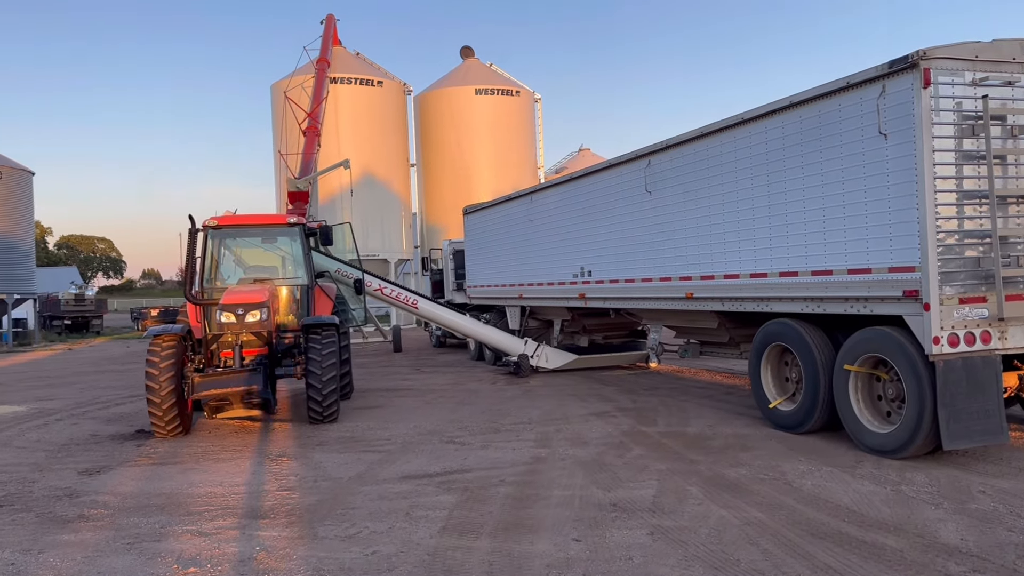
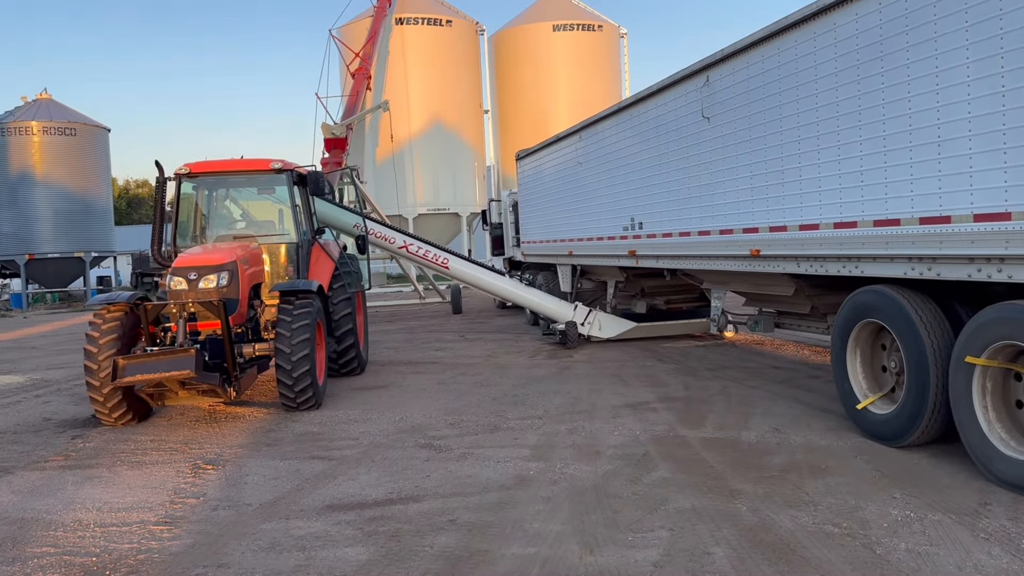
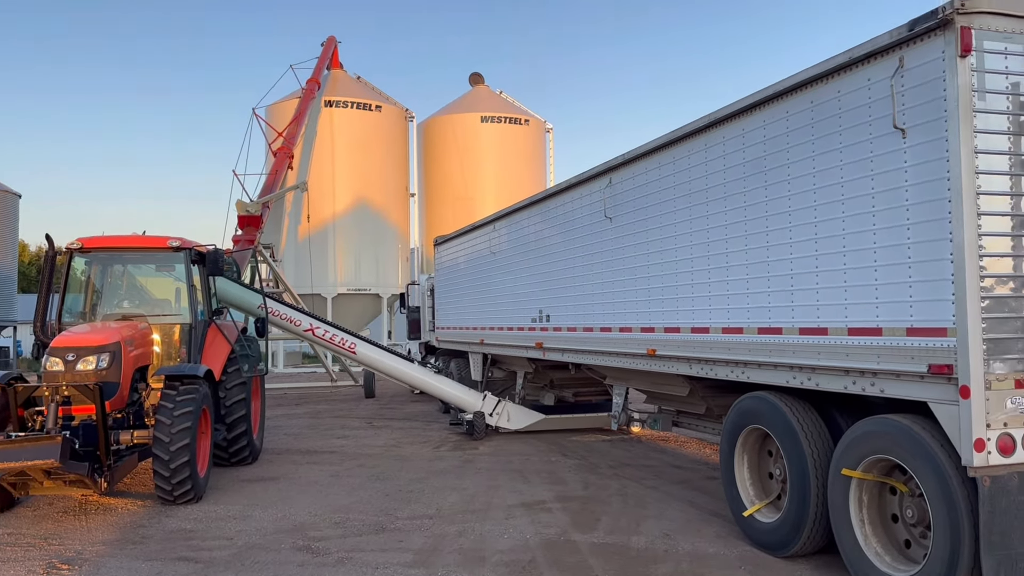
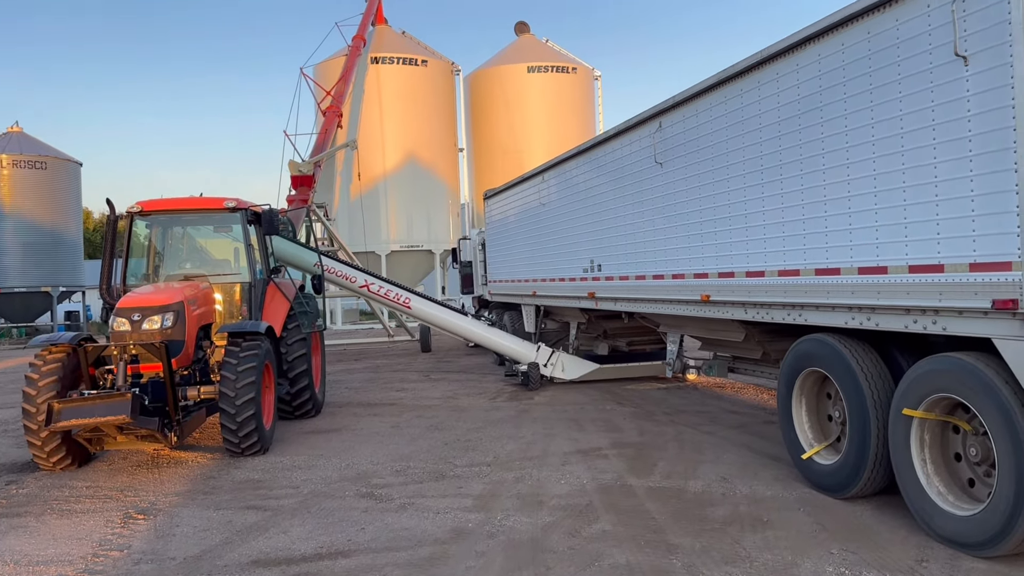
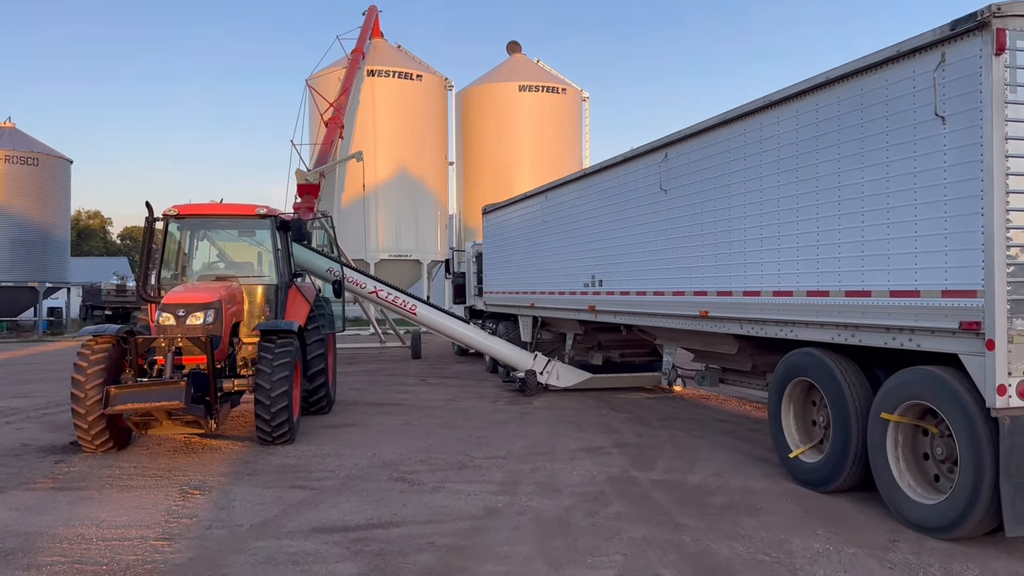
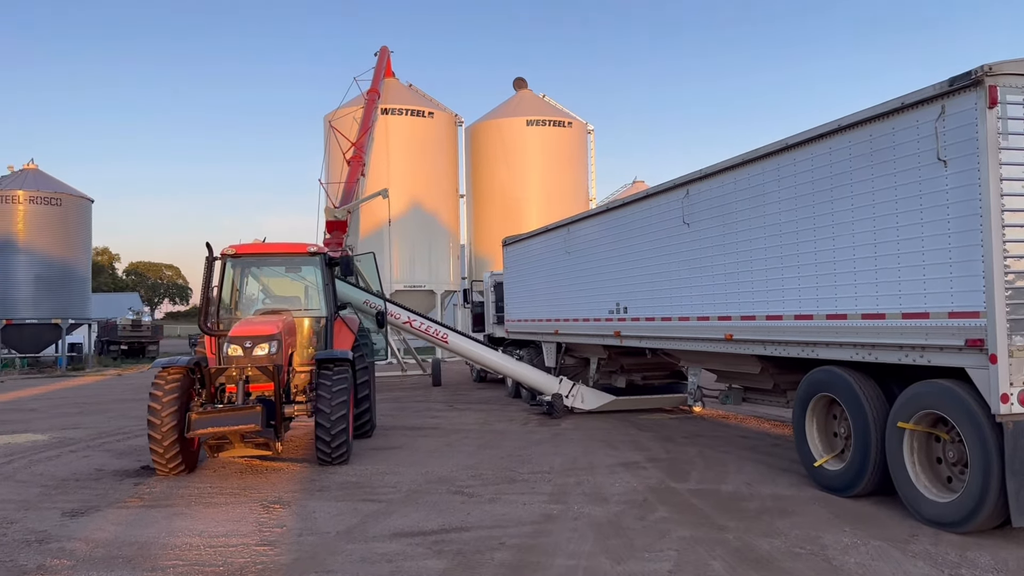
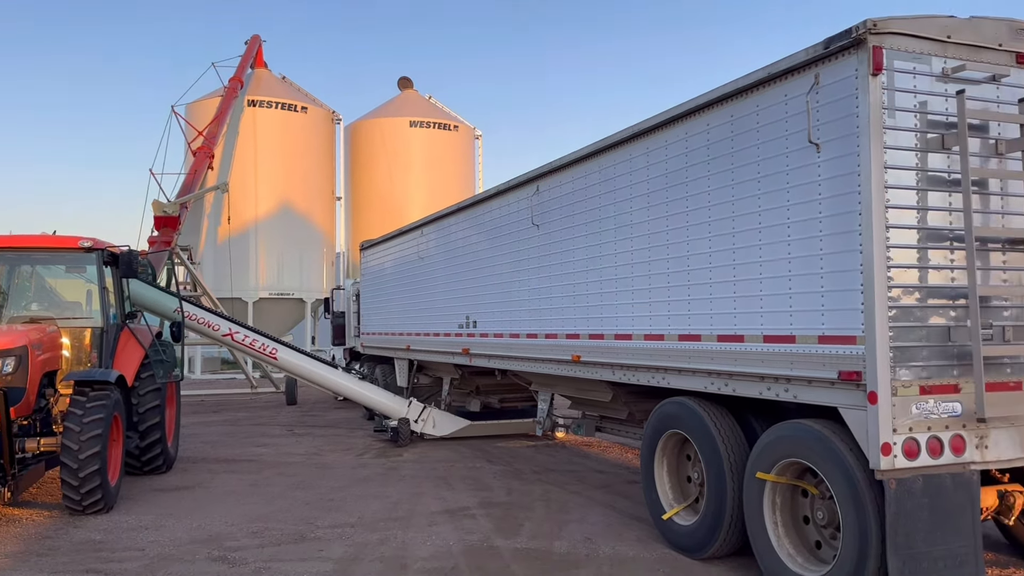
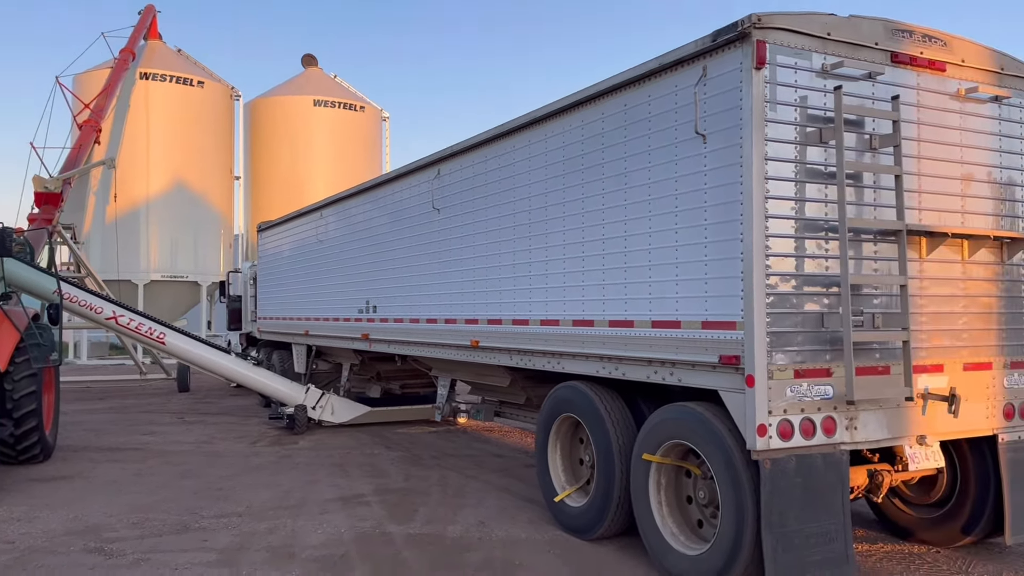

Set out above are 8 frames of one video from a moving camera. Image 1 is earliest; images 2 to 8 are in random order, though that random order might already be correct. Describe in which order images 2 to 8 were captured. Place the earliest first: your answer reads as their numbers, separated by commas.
6, 5, 2, 4, 3, 7, 8
